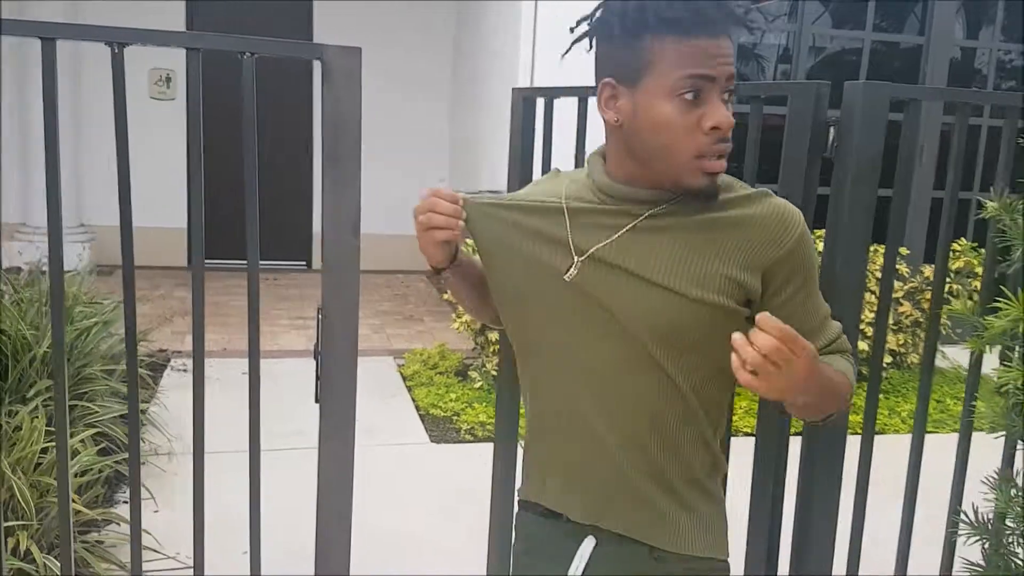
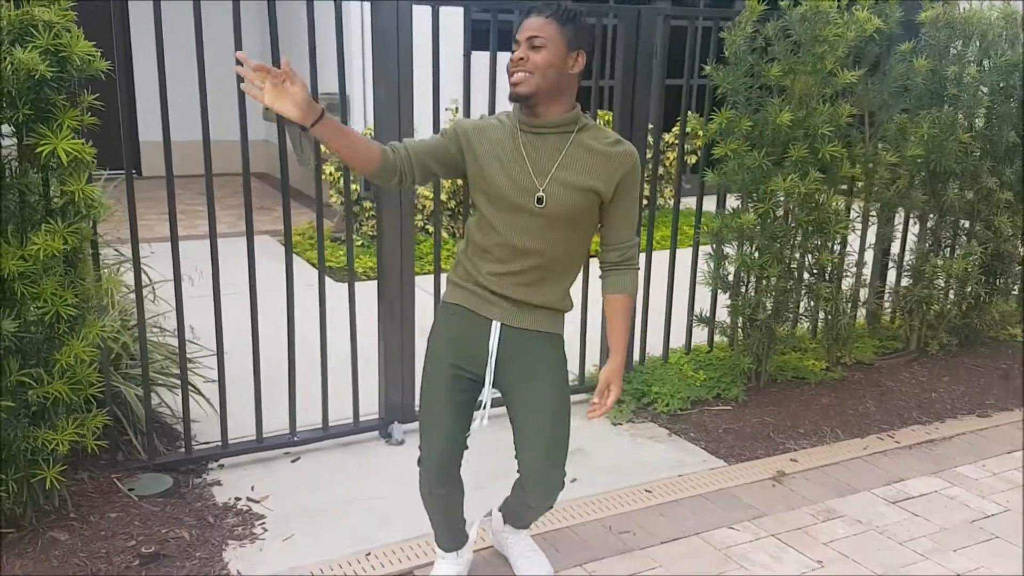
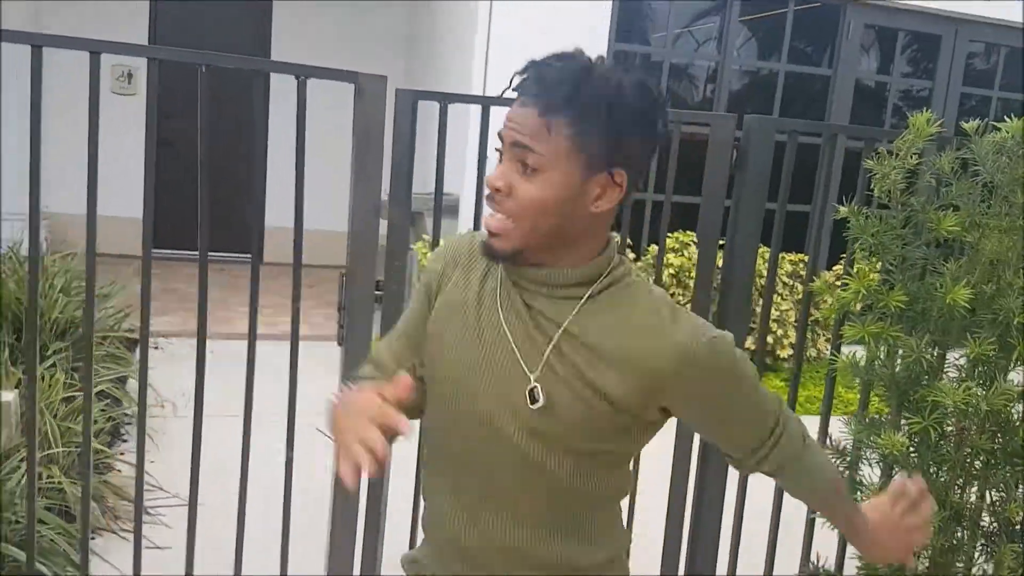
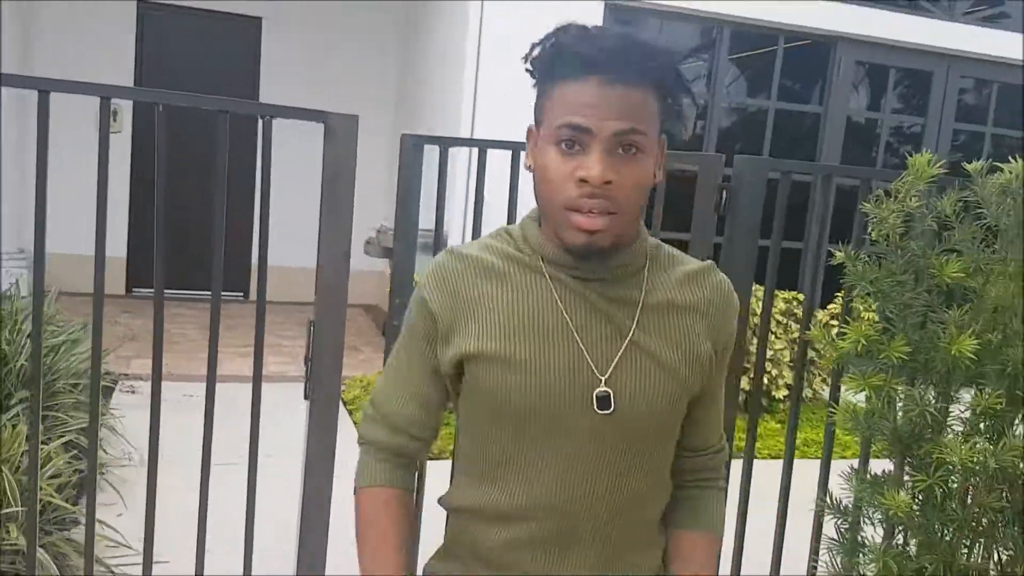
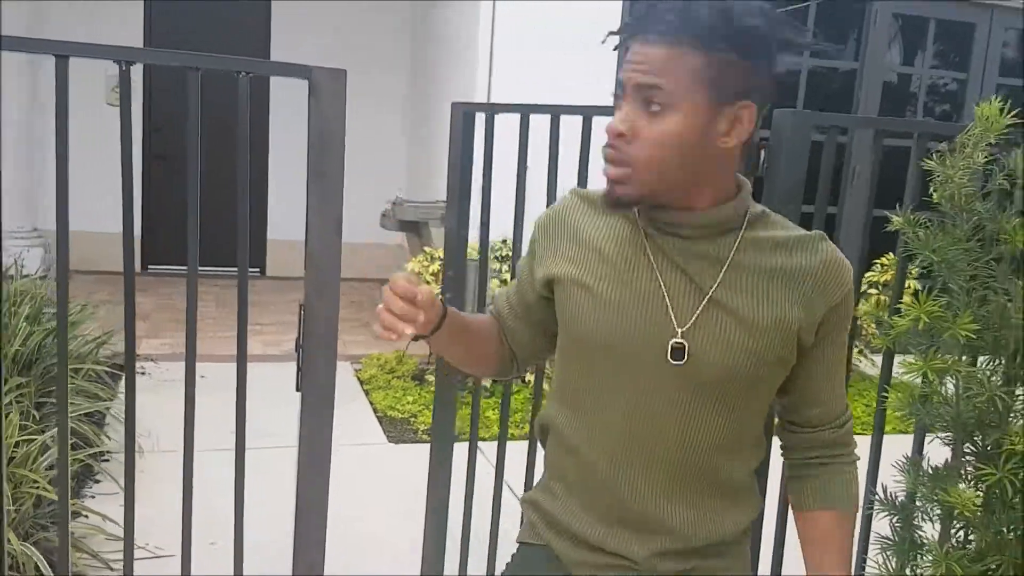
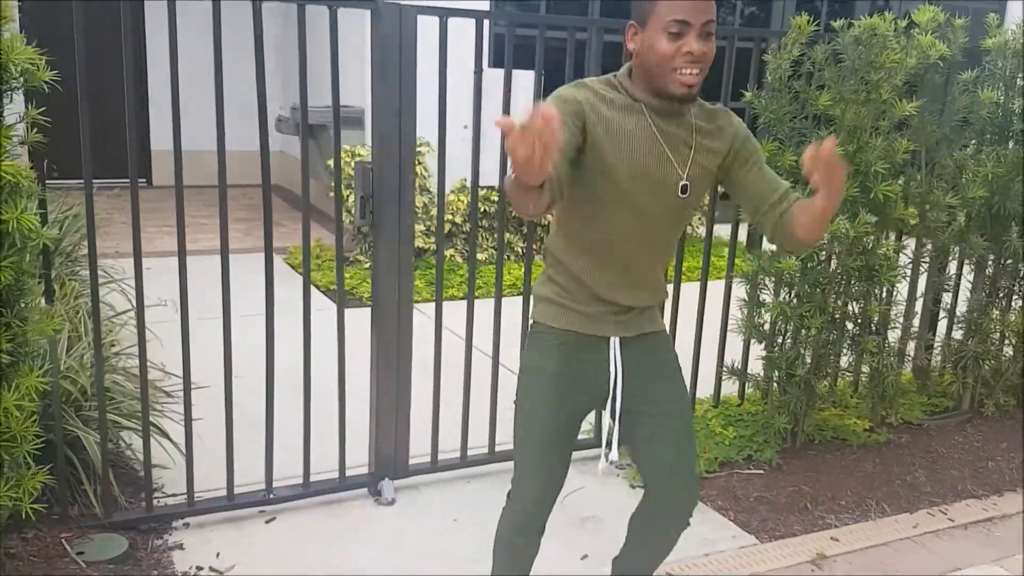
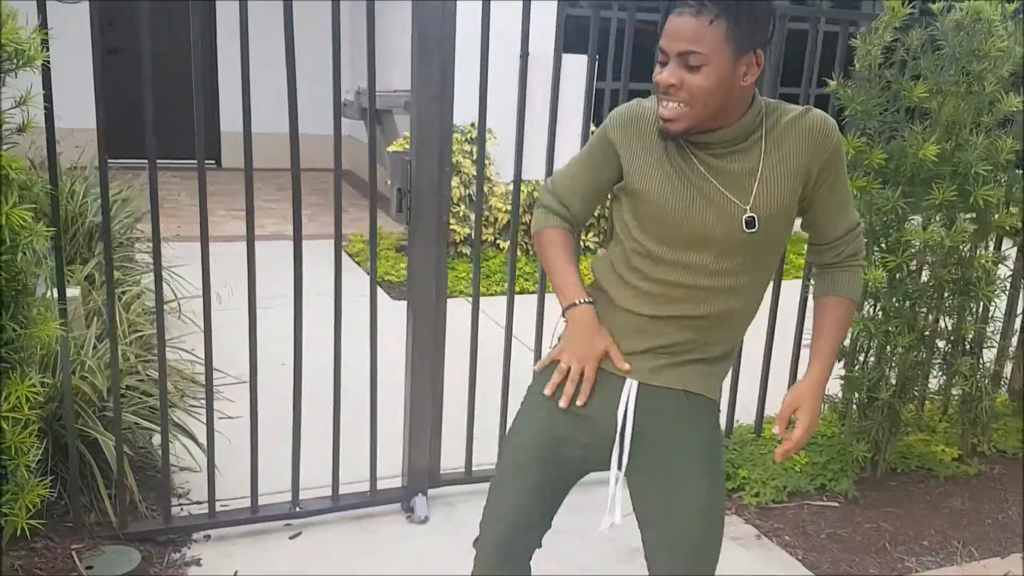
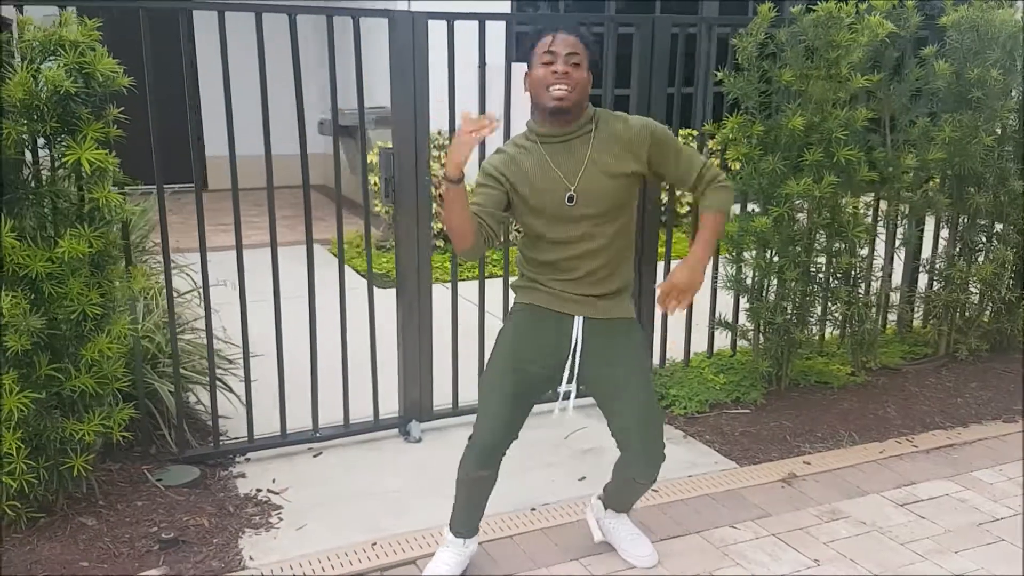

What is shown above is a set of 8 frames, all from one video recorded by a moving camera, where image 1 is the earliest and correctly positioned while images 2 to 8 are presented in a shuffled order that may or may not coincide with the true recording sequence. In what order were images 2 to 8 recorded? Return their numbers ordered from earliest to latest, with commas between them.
5, 4, 3, 7, 6, 2, 8
